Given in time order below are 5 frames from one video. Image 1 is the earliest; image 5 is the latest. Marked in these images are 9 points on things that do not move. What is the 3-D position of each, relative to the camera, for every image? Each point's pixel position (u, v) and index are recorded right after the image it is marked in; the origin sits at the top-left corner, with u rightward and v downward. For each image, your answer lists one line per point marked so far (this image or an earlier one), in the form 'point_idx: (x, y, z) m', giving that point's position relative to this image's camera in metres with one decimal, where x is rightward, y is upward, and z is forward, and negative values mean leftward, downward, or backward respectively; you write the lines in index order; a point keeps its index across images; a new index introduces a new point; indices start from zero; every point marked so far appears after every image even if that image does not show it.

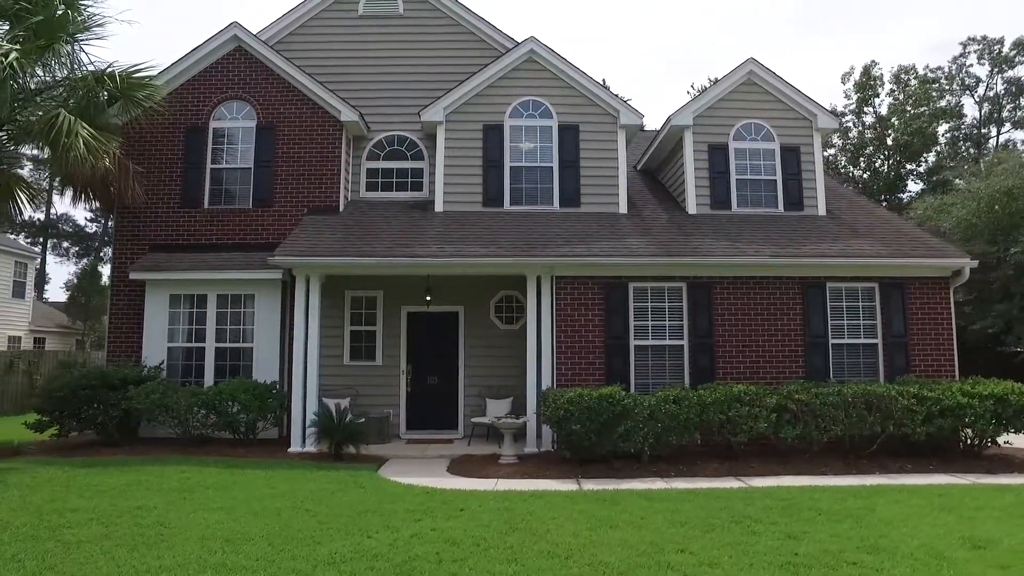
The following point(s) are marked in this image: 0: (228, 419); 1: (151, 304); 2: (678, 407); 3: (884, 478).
0: (-4.0, -1.8, +9.8) m
1: (-5.5, -0.2, +10.7) m
2: (+2.1, -1.5, +8.8) m
3: (+4.6, -2.3, +8.6) m
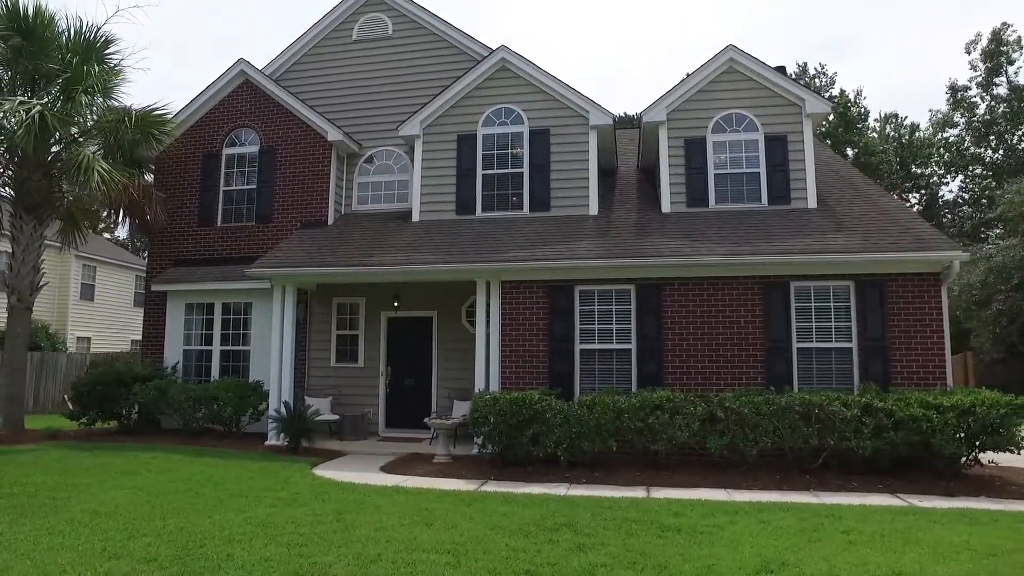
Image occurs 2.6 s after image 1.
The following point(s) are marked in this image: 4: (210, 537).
0: (-4.7, -2.0, +11.0) m
1: (-6.0, -0.4, +12.3) m
2: (+1.0, -1.5, +8.7) m
3: (+3.4, -2.3, +7.9) m
4: (-2.7, -2.2, +6.1) m
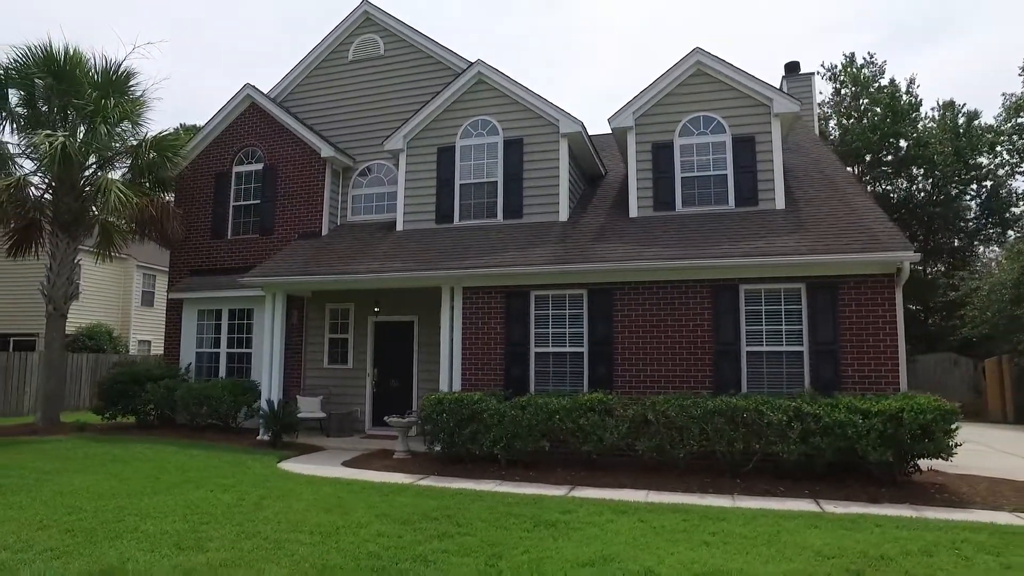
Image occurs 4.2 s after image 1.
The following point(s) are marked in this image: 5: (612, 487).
0: (-5.2, -2.1, +12.1) m
1: (-6.3, -0.6, +13.4) m
2: (+0.2, -1.6, +9.0) m
3: (+2.4, -2.4, +7.9) m
4: (-3.8, -2.3, +6.9) m
5: (+1.2, -2.4, +8.4) m
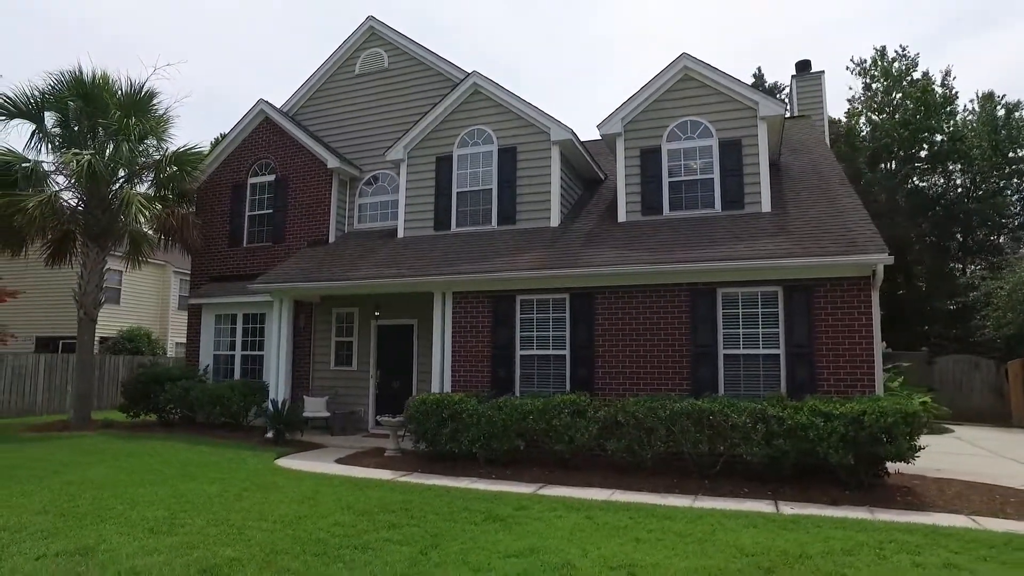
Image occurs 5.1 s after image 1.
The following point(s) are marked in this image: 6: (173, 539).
0: (-5.3, -2.2, +12.8) m
1: (-6.3, -0.7, +14.2) m
2: (-0.1, -1.7, +9.4) m
3: (+2.0, -2.4, +8.1) m
4: (-4.2, -2.4, +7.5) m
5: (+0.9, -2.5, +8.7) m
6: (-3.1, -2.3, +6.3) m
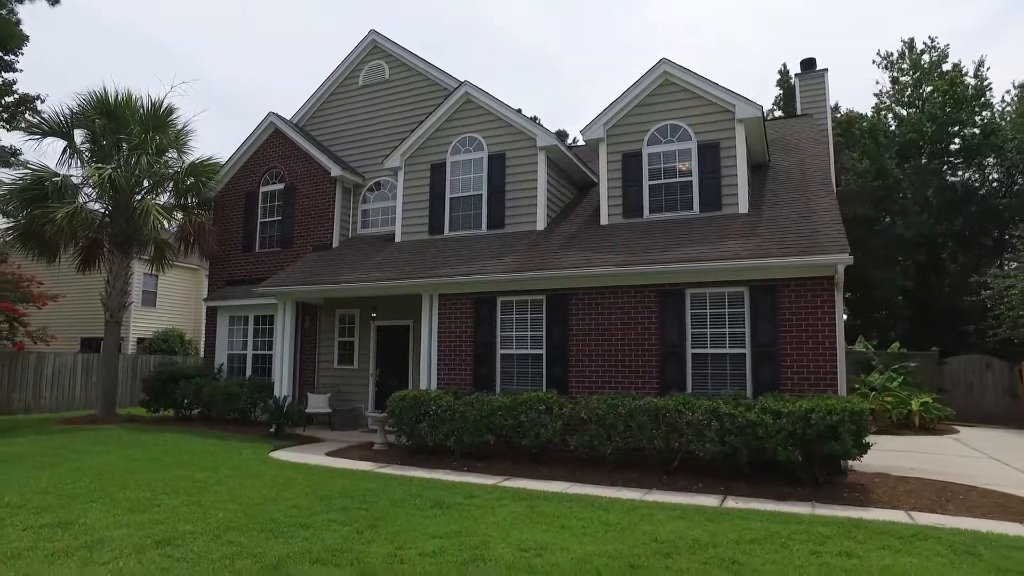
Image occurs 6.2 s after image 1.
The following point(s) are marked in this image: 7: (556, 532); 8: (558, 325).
0: (-5.4, -2.3, +13.5) m
1: (-6.3, -0.8, +15.1) m
2: (-0.5, -1.7, +9.8) m
3: (+1.5, -2.4, +8.3) m
4: (-4.8, -2.4, +8.3) m
5: (+0.4, -2.5, +9.0) m
6: (-3.7, -2.3, +6.9) m
7: (+0.4, -2.2, +6.3) m
8: (+0.7, -0.6, +10.7) m
